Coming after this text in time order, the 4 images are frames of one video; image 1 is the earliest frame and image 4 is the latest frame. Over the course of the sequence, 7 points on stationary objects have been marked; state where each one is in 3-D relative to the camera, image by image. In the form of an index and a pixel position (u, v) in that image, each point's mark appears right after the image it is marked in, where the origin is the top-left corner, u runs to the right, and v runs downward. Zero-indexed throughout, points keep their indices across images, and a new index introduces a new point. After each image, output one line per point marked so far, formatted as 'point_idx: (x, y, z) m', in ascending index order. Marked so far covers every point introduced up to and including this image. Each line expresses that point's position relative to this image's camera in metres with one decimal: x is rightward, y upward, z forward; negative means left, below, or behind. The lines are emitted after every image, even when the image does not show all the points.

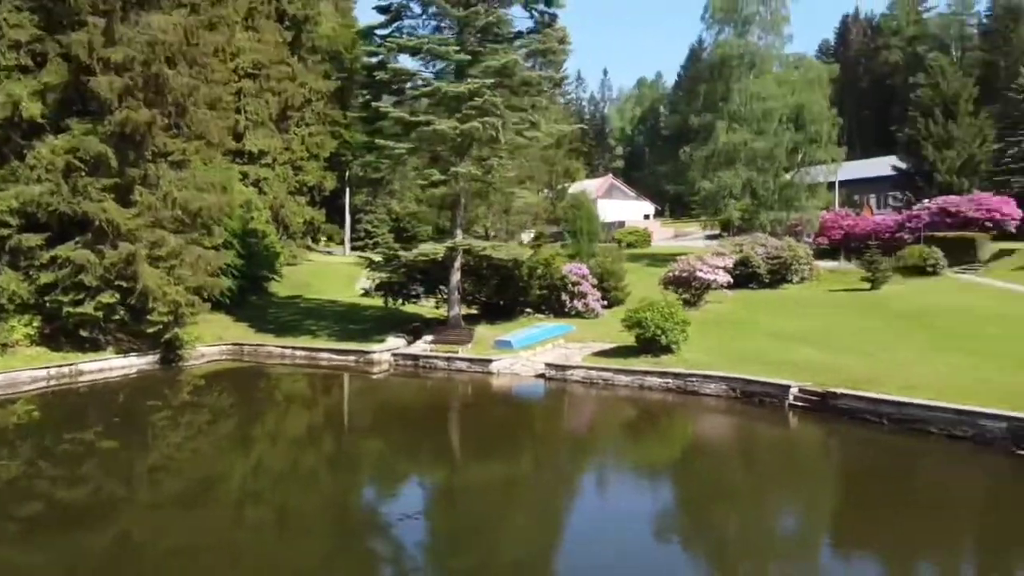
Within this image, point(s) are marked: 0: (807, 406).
0: (+5.2, -2.1, +14.5) m
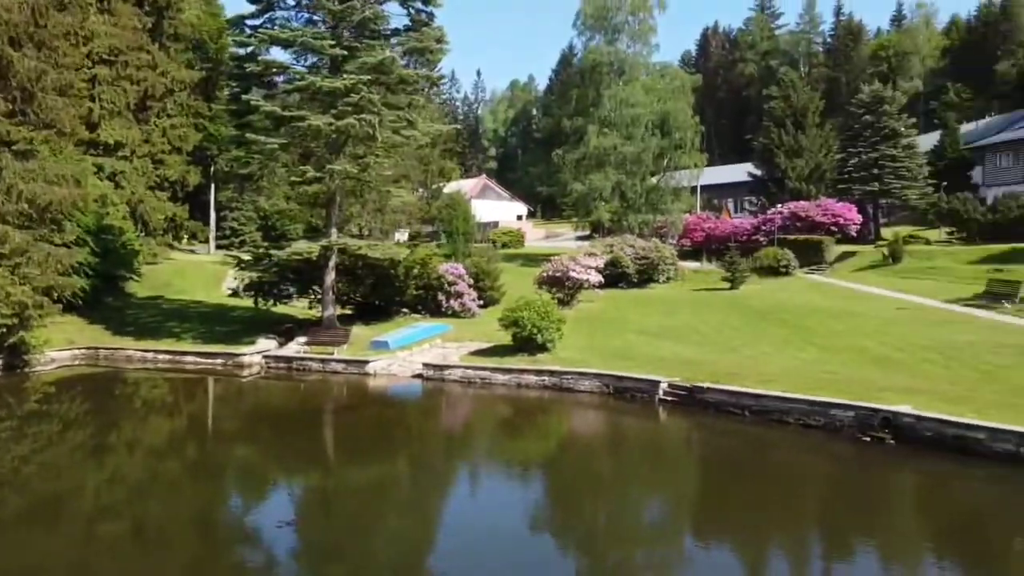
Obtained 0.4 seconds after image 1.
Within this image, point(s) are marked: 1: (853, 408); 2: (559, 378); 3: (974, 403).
0: (+3.0, -2.1, +15.1) m
1: (+5.4, -1.9, +12.8) m
2: (+1.0, -1.9, +16.8) m
3: (+7.3, -1.8, +12.9) m
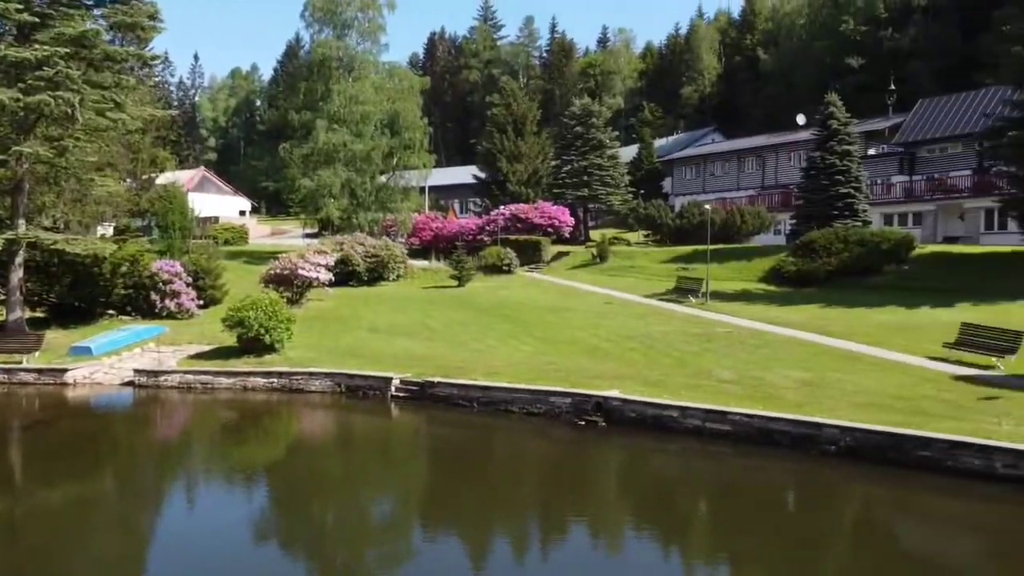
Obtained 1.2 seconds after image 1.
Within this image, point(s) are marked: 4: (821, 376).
0: (-2.0, -2.0, +15.4) m
1: (+1.0, -1.8, +13.9) m
2: (-4.5, -1.8, +16.3) m
3: (+2.8, -1.7, +14.7) m
4: (+5.6, -1.6, +14.8) m
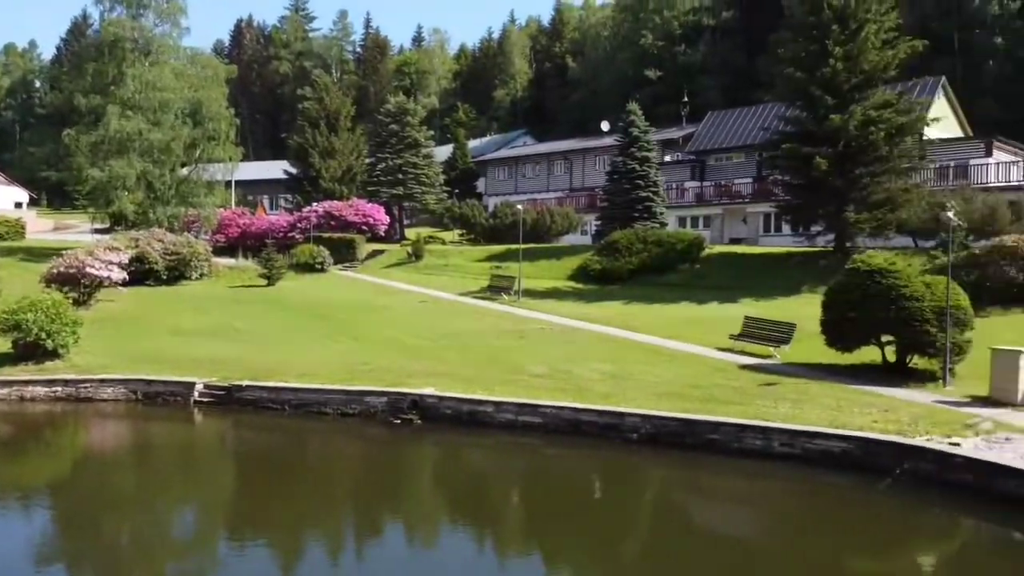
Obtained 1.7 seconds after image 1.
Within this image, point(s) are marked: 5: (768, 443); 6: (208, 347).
0: (-5.4, -2.0, +14.6) m
1: (-2.2, -1.8, +13.8) m
2: (-8.1, -1.8, +15.0) m
3: (-0.6, -1.7, +15.0) m
4: (+2.2, -1.6, +15.8) m
5: (+3.6, -2.2, +11.3) m
6: (-6.6, -1.3, +17.7) m
